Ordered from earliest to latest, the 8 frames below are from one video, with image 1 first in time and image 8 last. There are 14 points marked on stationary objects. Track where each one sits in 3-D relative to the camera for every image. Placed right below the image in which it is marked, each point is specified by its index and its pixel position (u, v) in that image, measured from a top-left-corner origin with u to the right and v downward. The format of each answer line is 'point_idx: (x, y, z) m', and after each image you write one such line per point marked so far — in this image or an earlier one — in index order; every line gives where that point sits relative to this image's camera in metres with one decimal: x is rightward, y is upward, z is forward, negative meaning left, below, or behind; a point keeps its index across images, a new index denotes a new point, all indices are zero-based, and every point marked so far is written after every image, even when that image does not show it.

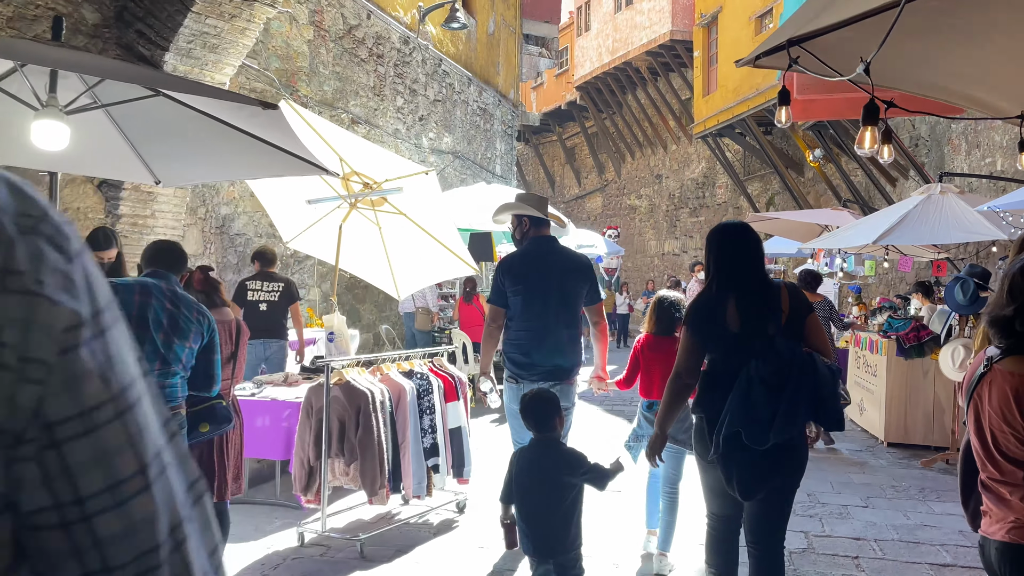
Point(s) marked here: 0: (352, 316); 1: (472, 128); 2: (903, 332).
0: (-1.9, -0.3, +9.1) m
1: (-0.6, +2.6, +12.5) m
2: (+3.1, -0.4, +6.1) m
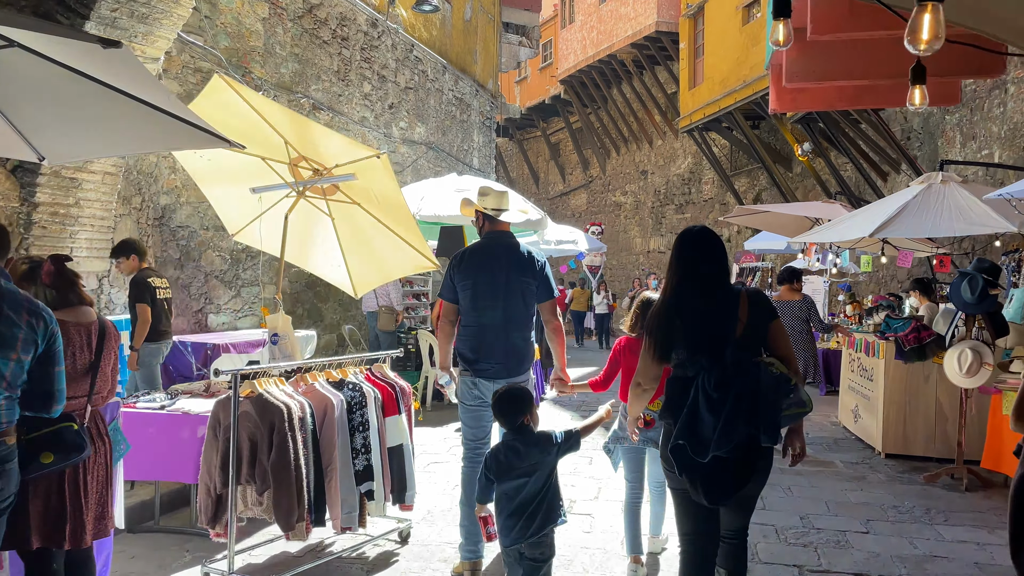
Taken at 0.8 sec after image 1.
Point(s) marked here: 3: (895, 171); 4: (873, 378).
0: (-2.2, -0.3, +8.5) m
1: (-1.0, +2.6, +12.0) m
2: (+2.8, -0.3, +5.6) m
3: (+6.5, +2.0, +13.0) m
4: (+2.8, -0.7, +5.9) m
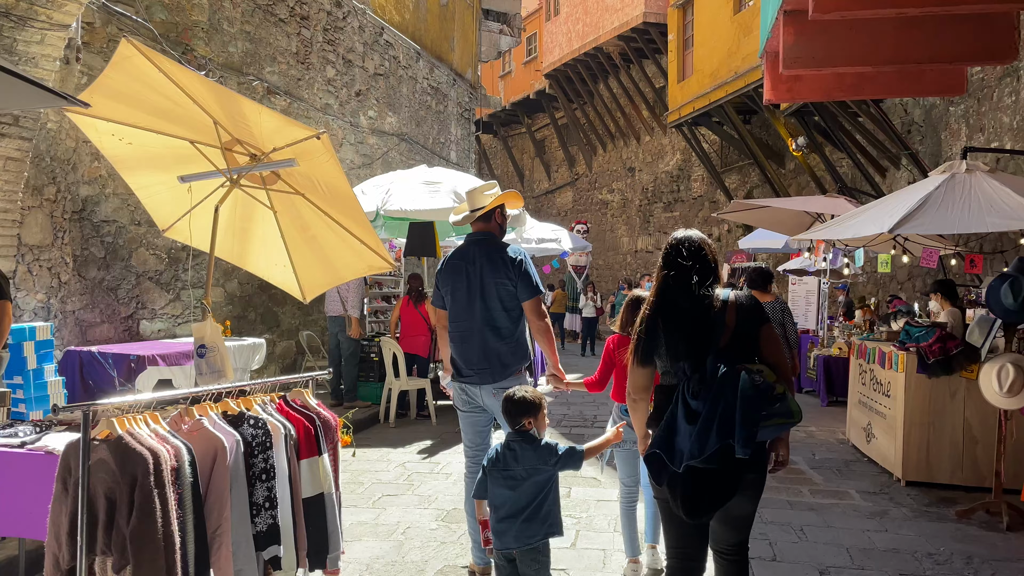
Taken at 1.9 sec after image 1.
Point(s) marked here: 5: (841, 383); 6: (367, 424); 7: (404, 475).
0: (-2.5, -0.3, +7.8) m
1: (-1.3, +2.6, +11.2) m
2: (+2.6, -0.4, +4.9) m
3: (+6.2, +2.0, +12.3) m
4: (+2.6, -0.7, +5.2) m
5: (+3.6, -1.0, +8.4) m
6: (-1.3, -1.2, +6.7) m
7: (-0.7, -1.2, +5.1) m
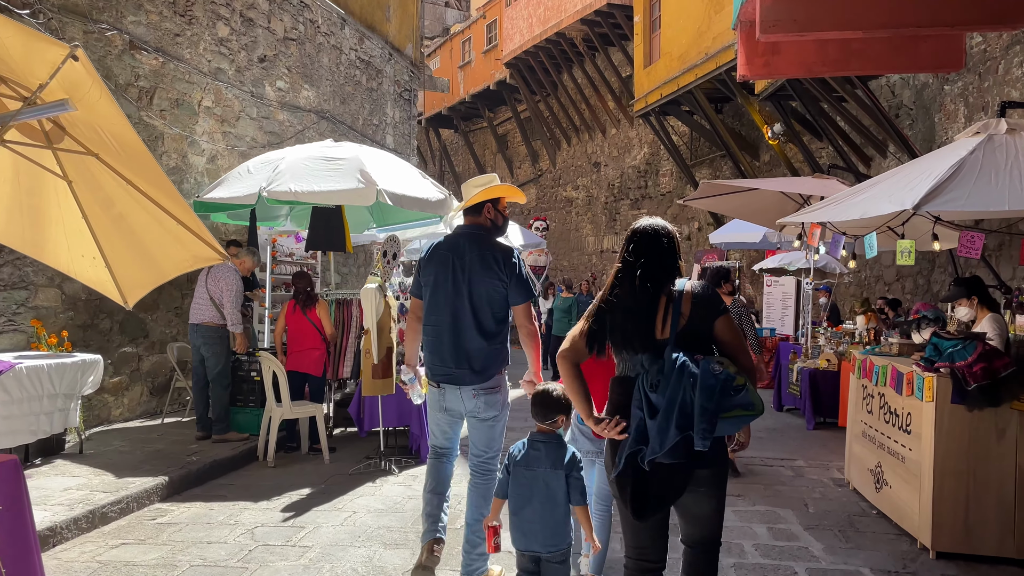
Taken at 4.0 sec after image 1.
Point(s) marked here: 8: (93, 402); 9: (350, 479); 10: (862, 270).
0: (-3.1, -0.3, +6.2) m
1: (-2.1, +2.6, +9.7) m
2: (+2.1, -0.3, +3.5) m
3: (+5.4, +1.9, +11.1) m
4: (+2.0, -0.7, +3.9) m
5: (+2.9, -1.0, +7.1) m
6: (-1.9, -1.2, +5.2) m
7: (-1.3, -1.2, +3.6) m
8: (-3.2, -0.9, +5.8) m
9: (-1.0, -1.2, +4.9) m
10: (+4.8, +0.2, +10.6) m
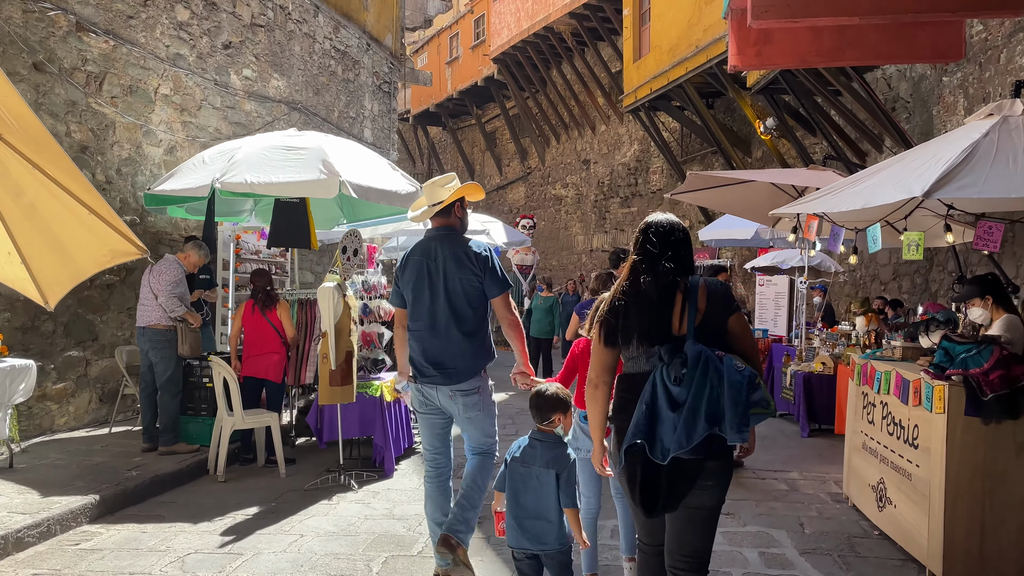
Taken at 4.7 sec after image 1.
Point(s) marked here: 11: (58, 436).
0: (-3.3, -0.3, +5.8) m
1: (-2.3, +2.6, +9.3) m
2: (+1.9, -0.3, +3.1) m
3: (+5.1, +1.9, +10.8) m
4: (+1.8, -0.7, +3.5) m
5: (+2.7, -1.0, +6.7) m
6: (-2.0, -1.2, +4.8) m
7: (-1.4, -1.2, +3.2) m
8: (-3.4, -0.9, +5.4) m
9: (-1.2, -1.2, +4.5) m
10: (+4.6, +0.3, +10.3) m
11: (-3.2, -1.0, +5.4) m
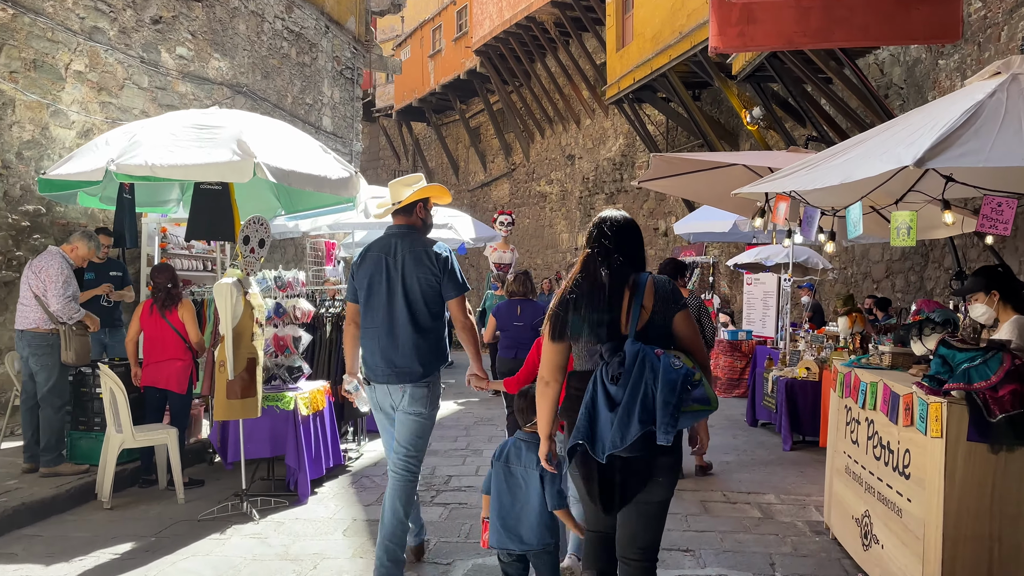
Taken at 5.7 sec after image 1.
0: (-3.7, -0.3, +5.1) m
1: (-2.7, +2.6, +8.7) m
2: (+1.5, -0.3, +2.5) m
3: (+4.7, +2.0, +10.1) m
4: (+1.5, -0.7, +2.8) m
5: (+2.3, -1.0, +6.1) m
6: (-2.4, -1.2, +4.2) m
7: (-1.8, -1.2, +2.5) m
8: (-3.8, -0.8, +4.8) m
9: (-1.6, -1.2, +3.8) m
10: (+4.2, +0.3, +9.6) m
11: (-3.6, -1.0, +4.8) m
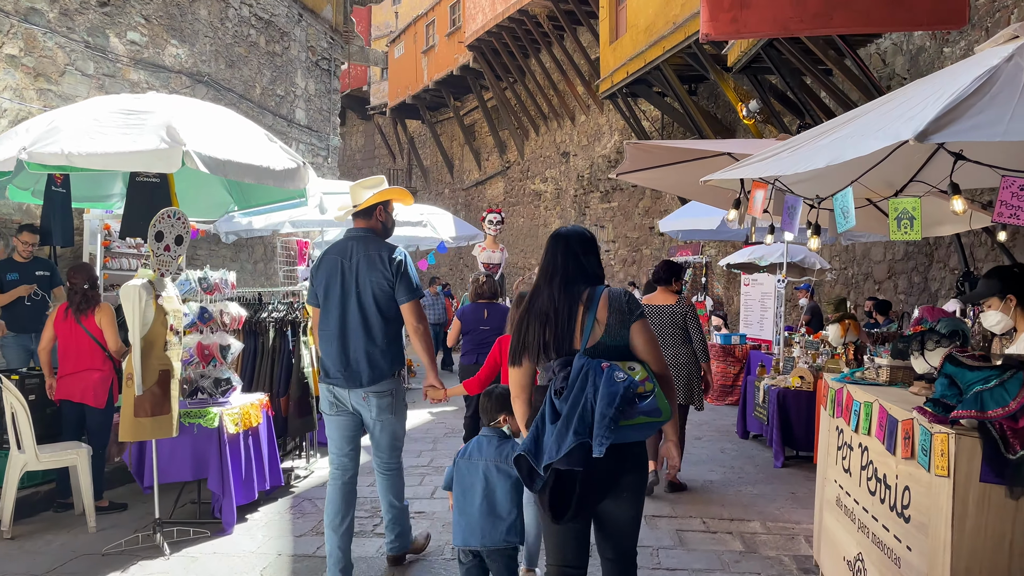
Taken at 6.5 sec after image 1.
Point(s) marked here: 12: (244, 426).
0: (-3.9, -0.3, +4.7) m
1: (-2.9, +2.6, +8.2) m
2: (+1.3, -0.3, +2.0) m
3: (+4.5, +2.0, +9.6) m
4: (+1.2, -0.7, +2.4) m
5: (+2.1, -1.0, +5.6) m
6: (-2.7, -1.2, +3.7) m
7: (-2.0, -1.2, +2.1) m
8: (-4.0, -0.9, +4.3) m
9: (-1.8, -1.2, +3.4) m
10: (+4.0, +0.3, +9.1) m
11: (-3.8, -1.0, +4.3) m
12: (-1.4, -0.7, +3.9) m
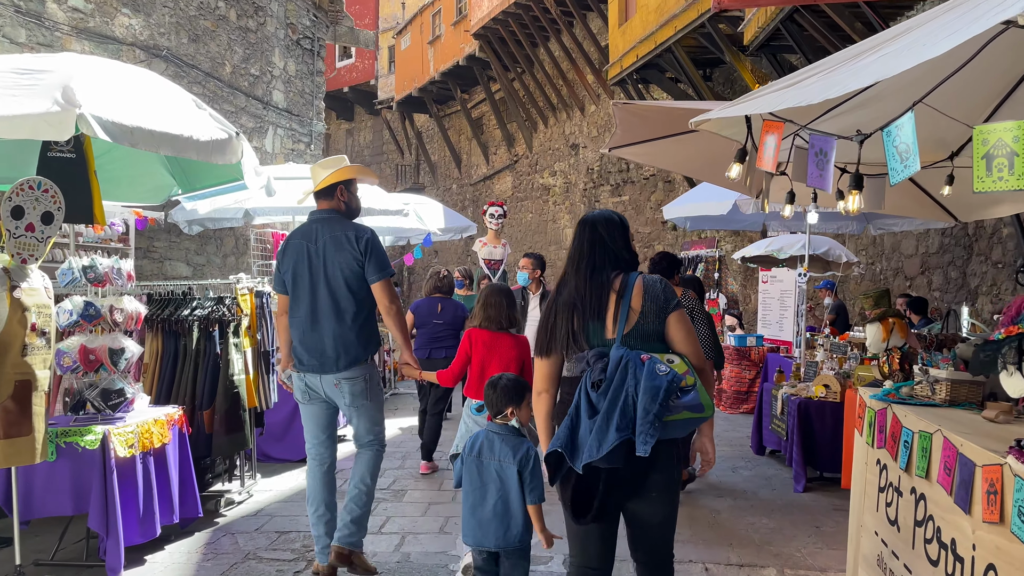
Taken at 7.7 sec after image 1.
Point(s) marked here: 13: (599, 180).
0: (-4.1, -0.3, +4.0) m
1: (-3.0, +2.6, +7.5) m
2: (+1.0, -0.3, +1.2) m
3: (+4.5, +2.0, +8.8) m
4: (+1.0, -0.7, +1.6) m
5: (+2.0, -1.0, +4.8) m
6: (-2.9, -1.1, +3.0) m
7: (-2.3, -1.2, +1.4) m
8: (-4.2, -0.8, +3.6) m
9: (-2.0, -1.2, +2.7) m
10: (+3.9, +0.3, +8.3) m
11: (-4.0, -1.0, +3.6) m
12: (-1.6, -0.7, +3.2) m
13: (+1.9, +2.4, +17.0) m
